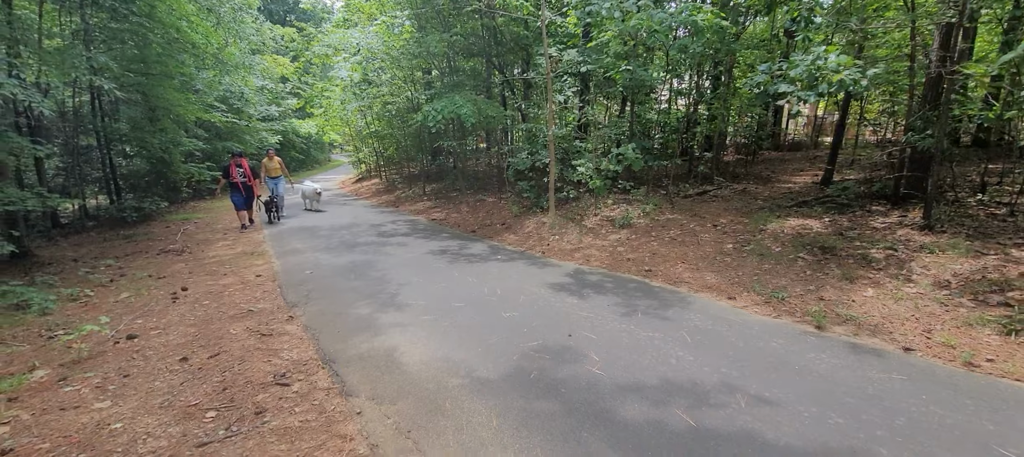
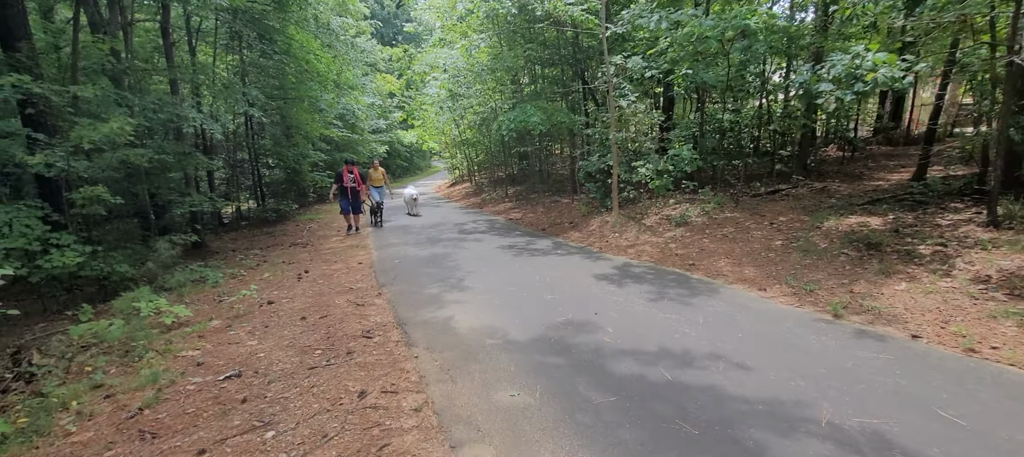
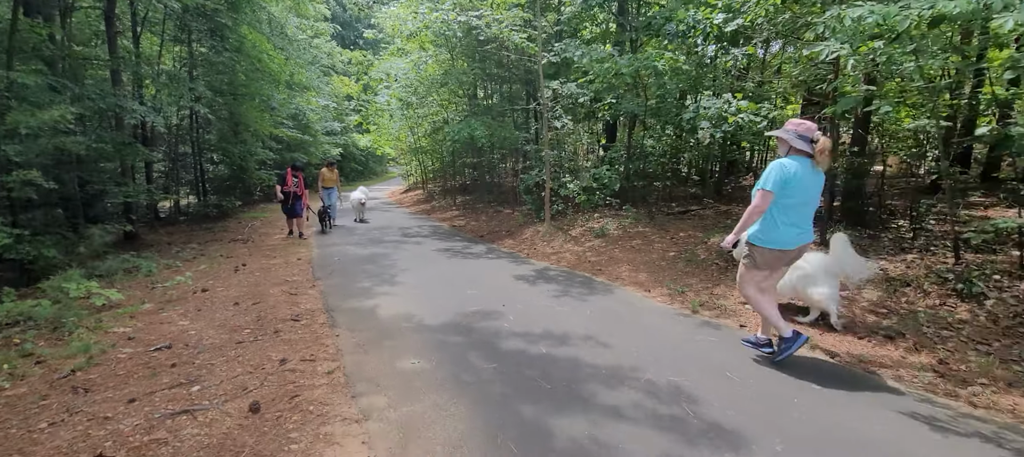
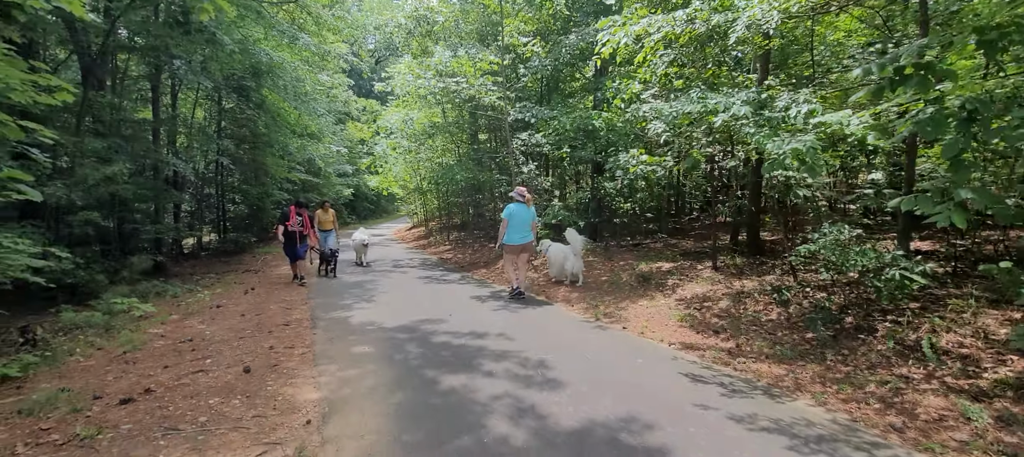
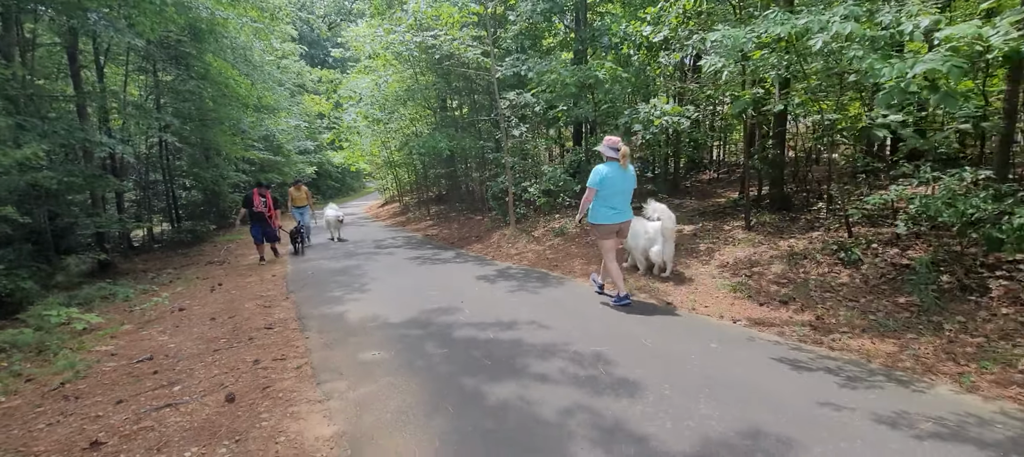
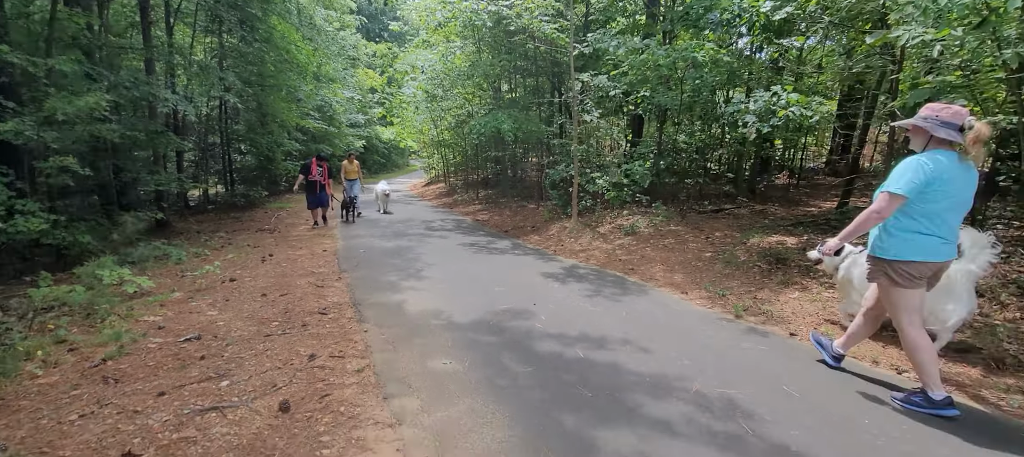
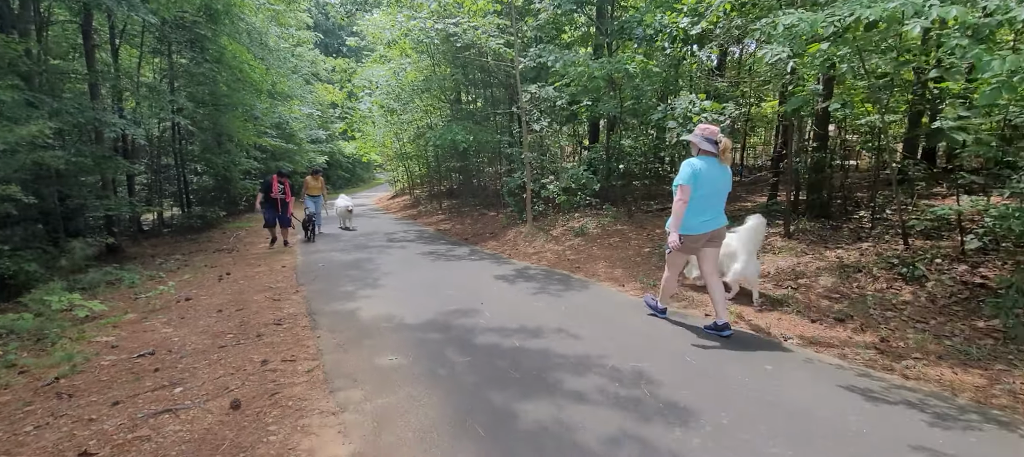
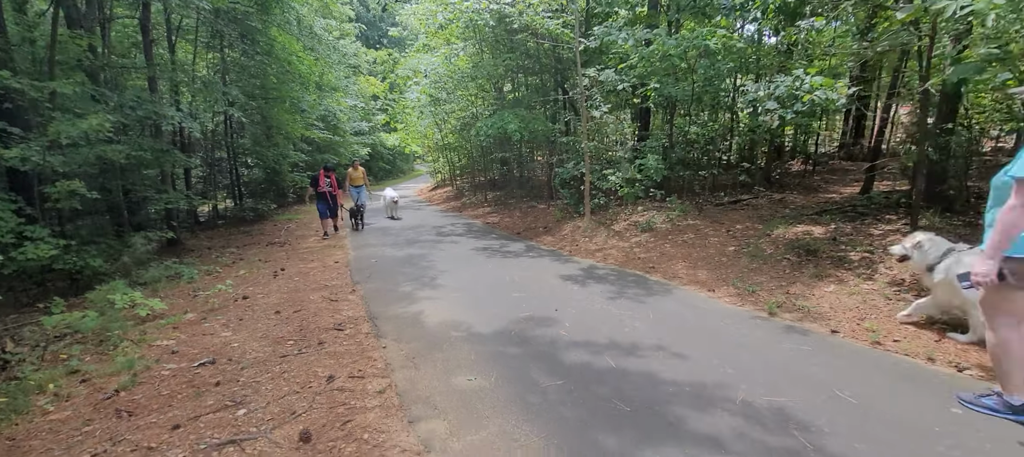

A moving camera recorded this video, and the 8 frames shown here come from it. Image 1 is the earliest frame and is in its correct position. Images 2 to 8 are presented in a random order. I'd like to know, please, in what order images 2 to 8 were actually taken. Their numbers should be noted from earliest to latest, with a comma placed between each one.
2, 8, 6, 3, 7, 5, 4
